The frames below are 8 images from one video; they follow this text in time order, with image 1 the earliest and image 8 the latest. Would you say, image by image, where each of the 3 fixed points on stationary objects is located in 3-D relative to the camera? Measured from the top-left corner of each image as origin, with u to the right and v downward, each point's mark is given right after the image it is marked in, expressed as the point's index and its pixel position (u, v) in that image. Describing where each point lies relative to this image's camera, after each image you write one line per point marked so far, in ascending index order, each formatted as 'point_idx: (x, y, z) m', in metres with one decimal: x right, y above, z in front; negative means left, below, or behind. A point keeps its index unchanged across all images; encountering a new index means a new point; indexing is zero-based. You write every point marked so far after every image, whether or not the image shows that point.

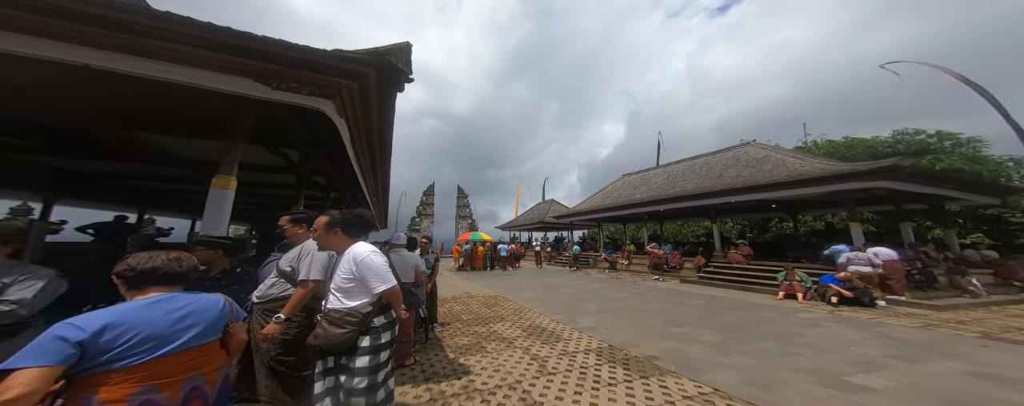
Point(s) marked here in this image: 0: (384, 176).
0: (-3.5, +0.7, +6.9) m
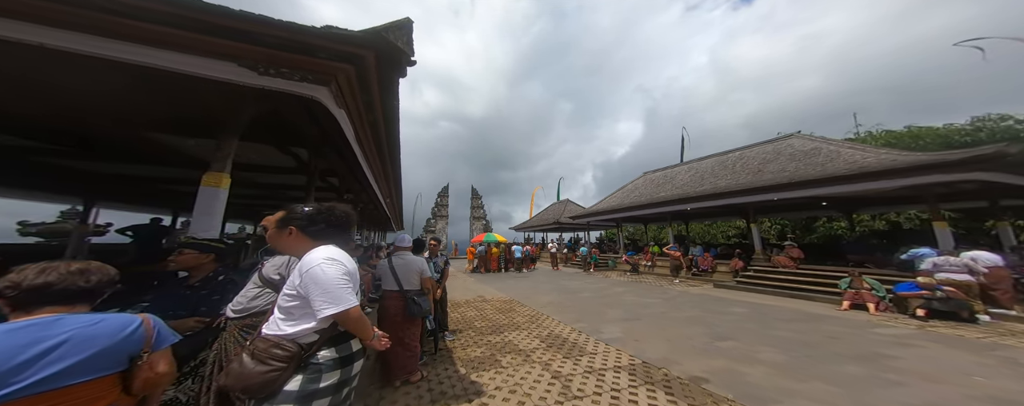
0: (-3.0, +0.7, +6.7) m
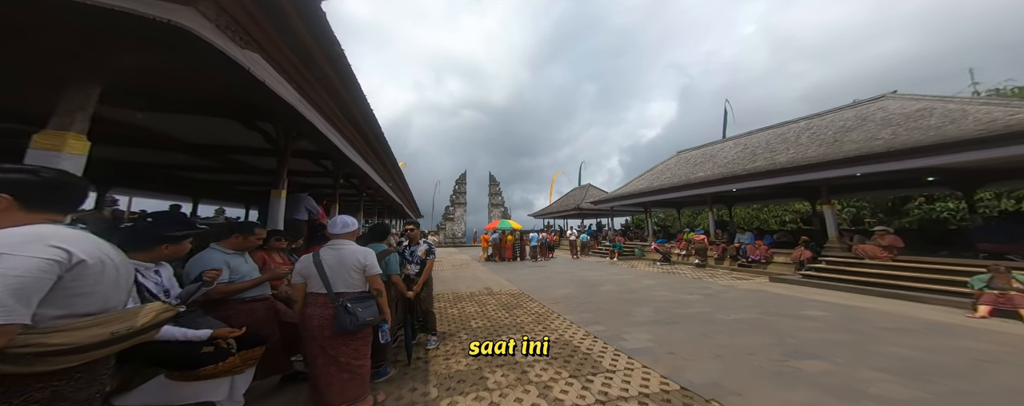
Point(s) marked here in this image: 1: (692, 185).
0: (-2.9, +1.1, +6.0) m
1: (+8.2, +0.8, +12.2) m
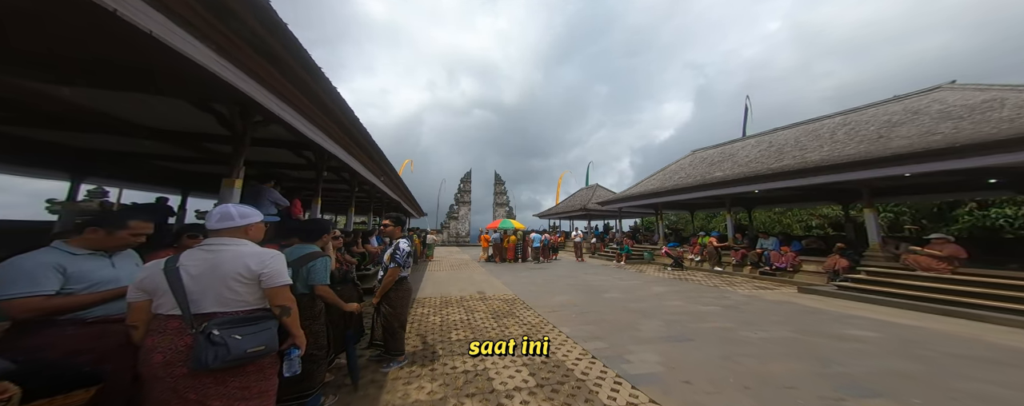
0: (-3.0, +1.2, +5.5) m
1: (+8.3, +0.7, +11.3) m
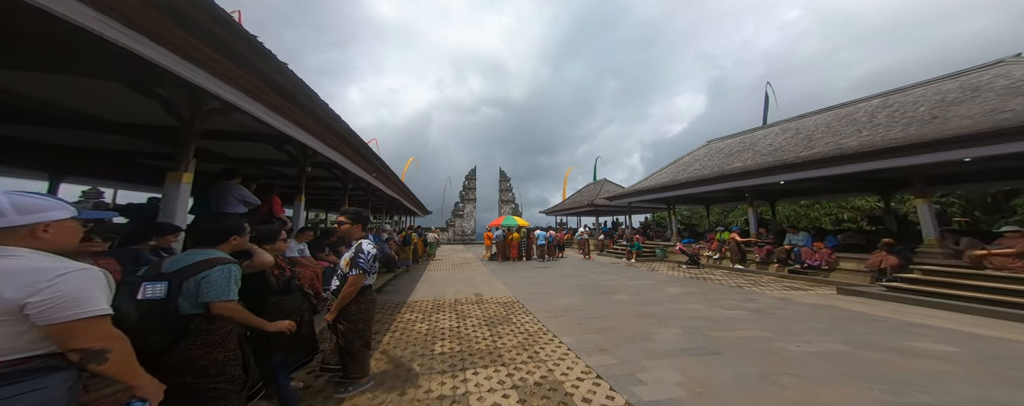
0: (-3.1, +1.3, +5.1) m
1: (+8.5, +1.0, +10.4) m
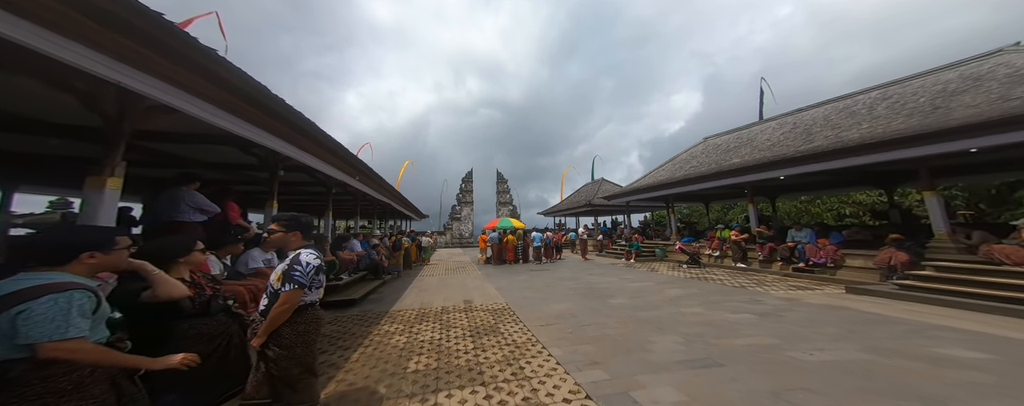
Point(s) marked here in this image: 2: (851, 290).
0: (-3.3, +1.2, +4.7) m
1: (+8.2, +1.1, +10.1) m
2: (+7.3, -1.9, +5.7) m
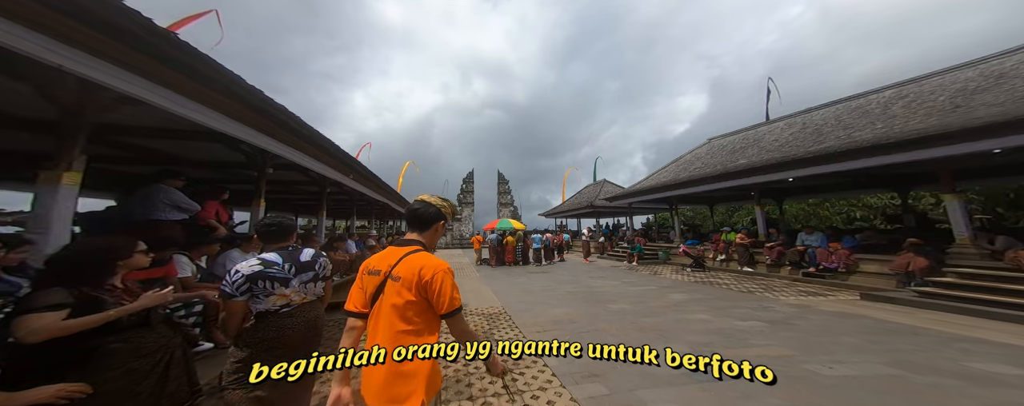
0: (-3.4, +1.3, +4.6) m
1: (+8.2, +1.1, +9.8) m
2: (+7.2, -1.9, +5.4) m
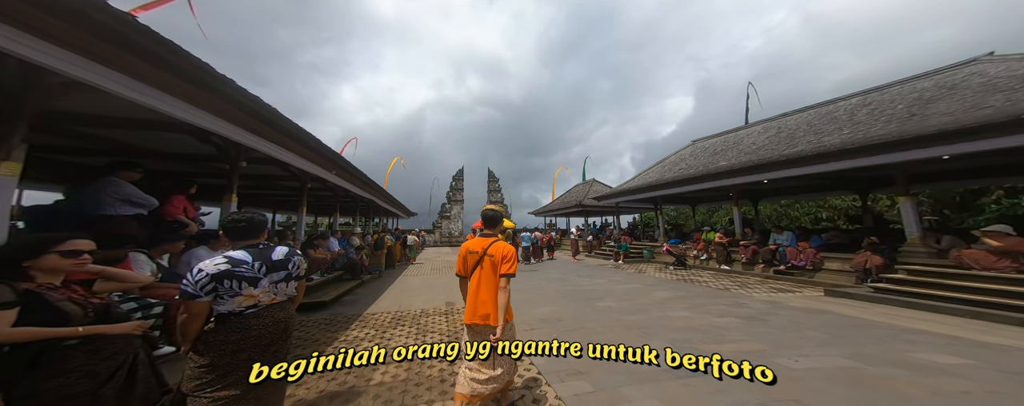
0: (-3.6, +1.3, +4.4) m
1: (+7.7, +1.1, +10.2) m
2: (+6.9, -2.0, +5.8) m
